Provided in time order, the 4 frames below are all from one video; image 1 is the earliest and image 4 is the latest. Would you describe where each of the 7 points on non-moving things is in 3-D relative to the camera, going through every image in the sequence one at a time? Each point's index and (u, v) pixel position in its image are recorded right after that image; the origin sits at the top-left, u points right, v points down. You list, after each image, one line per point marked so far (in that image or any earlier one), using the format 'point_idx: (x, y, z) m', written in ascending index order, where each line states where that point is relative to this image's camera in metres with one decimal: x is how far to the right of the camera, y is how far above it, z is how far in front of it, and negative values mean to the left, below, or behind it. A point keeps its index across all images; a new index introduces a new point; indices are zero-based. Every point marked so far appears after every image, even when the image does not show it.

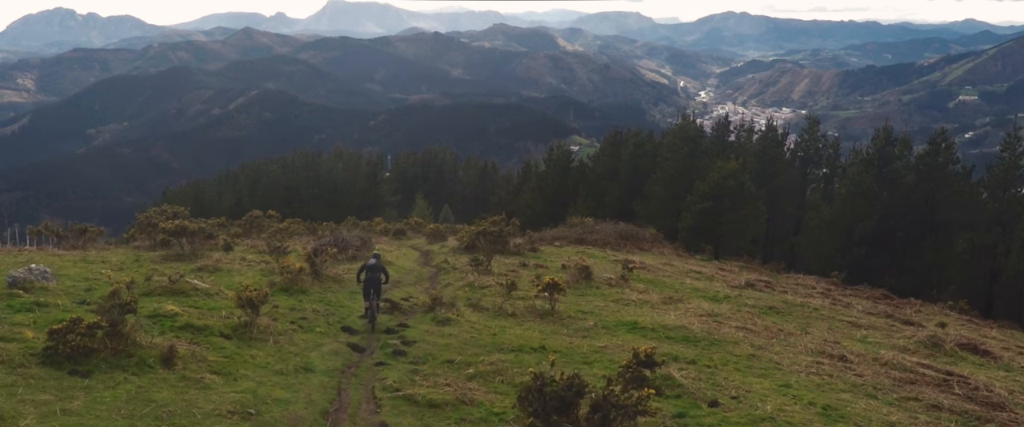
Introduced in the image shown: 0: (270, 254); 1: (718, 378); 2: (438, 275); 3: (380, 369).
0: (-5.1, -0.9, +18.0) m
1: (+2.8, -2.3, +11.5) m
2: (-1.6, -1.4, +18.8) m
3: (-1.7, -2.0, +10.9) m
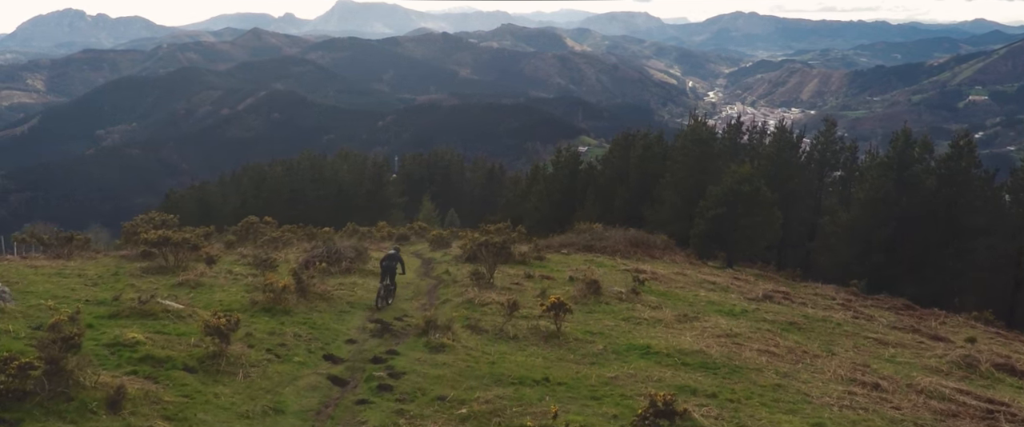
0: (-5.1, -1.1, +16.9) m
1: (+2.8, -2.5, +10.4) m
2: (-1.6, -1.6, +17.6) m
3: (-1.7, -2.2, +9.8) m
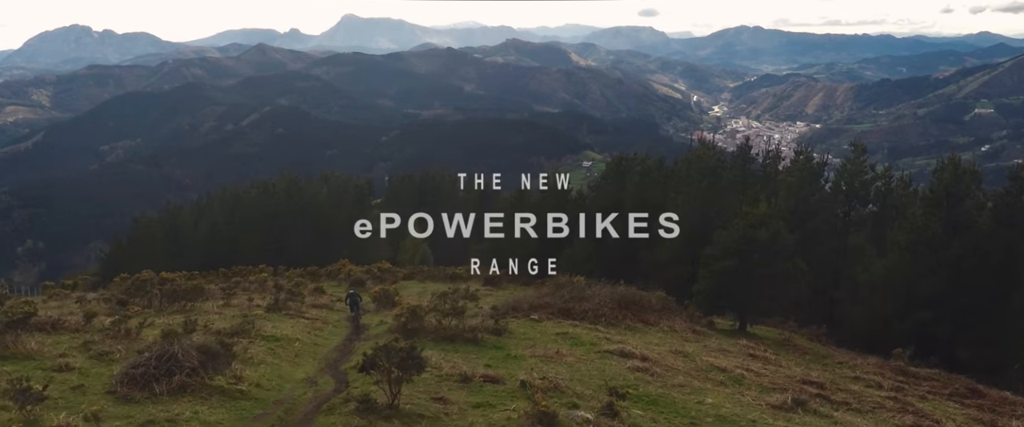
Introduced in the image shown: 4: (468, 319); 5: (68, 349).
0: (-6.3, -2.4, +11.1) m
1: (+1.6, -3.6, +4.6) m
2: (-2.8, -2.9, +11.9) m
3: (-3.0, -3.4, +4.0) m
4: (-1.0, -2.4, +19.5) m
5: (-8.0, -2.3, +15.2) m
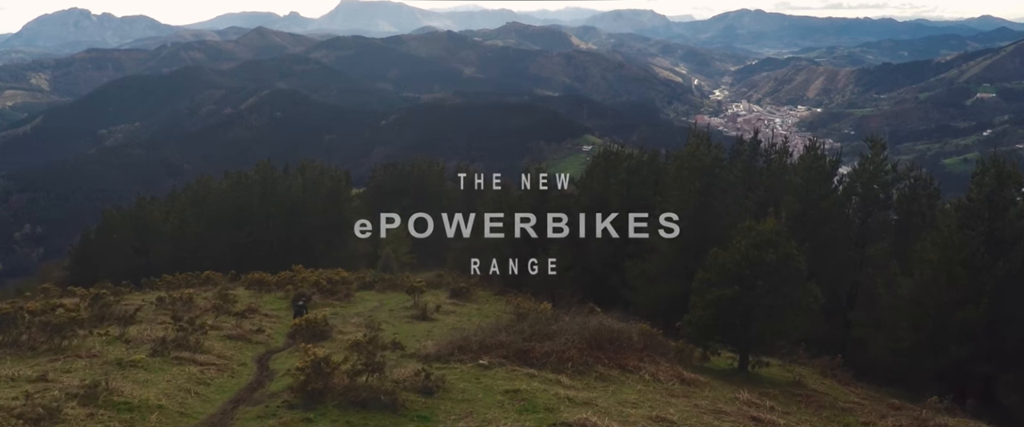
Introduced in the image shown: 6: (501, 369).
0: (-7.4, -3.0, +6.9) m
1: (+0.4, -4.3, +0.3) m
2: (-4.0, -3.4, +7.6) m
3: (-4.2, -4.1, -0.2) m
4: (-2.2, -2.9, +15.2) m
5: (-9.1, -2.8, +10.9) m
6: (-0.2, -3.1, +16.8) m
